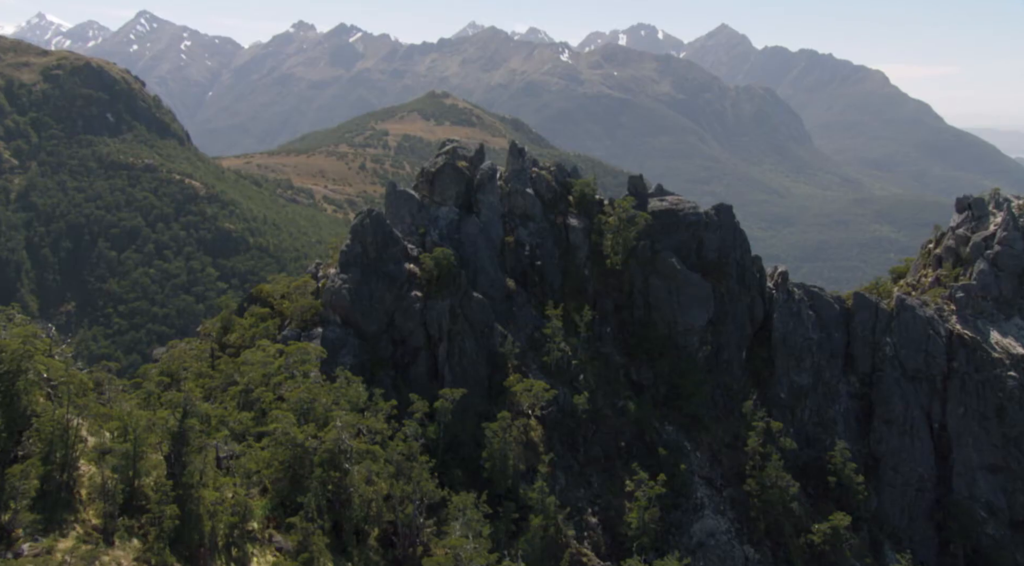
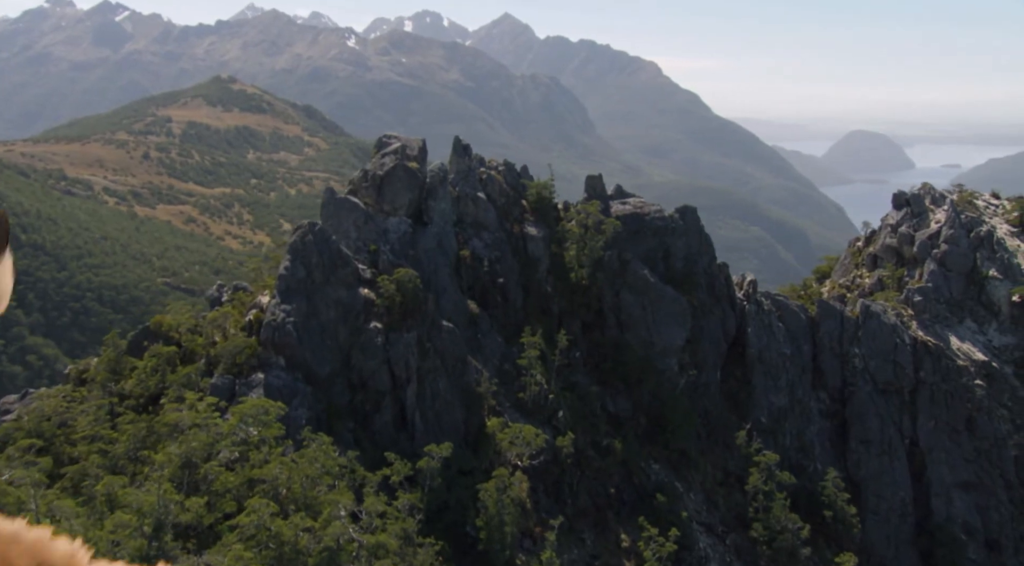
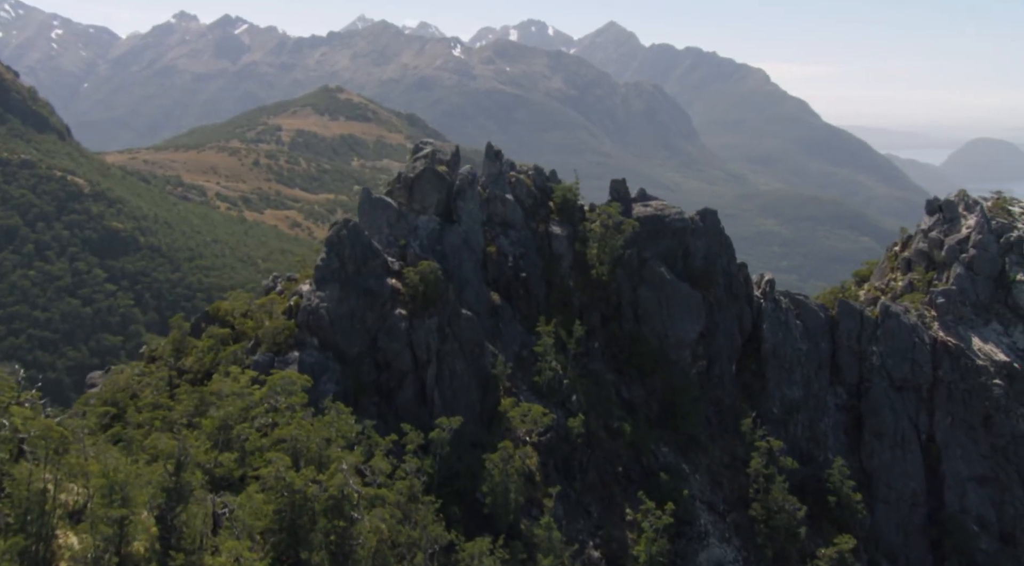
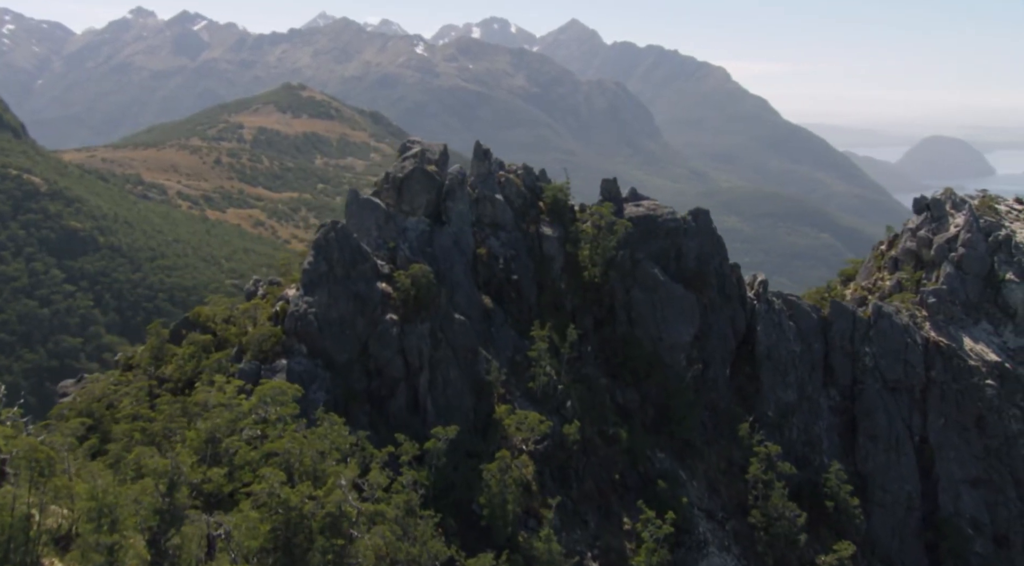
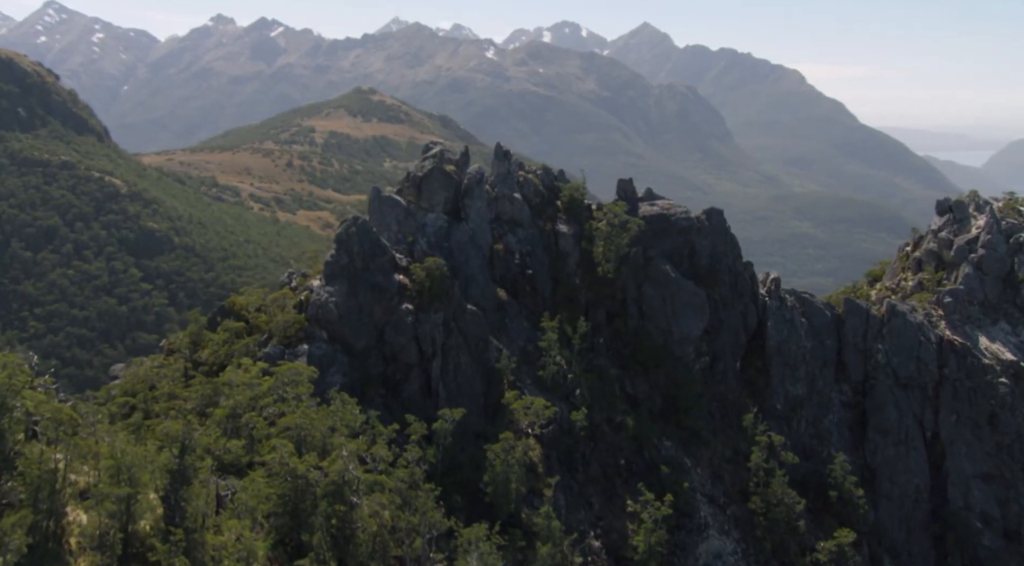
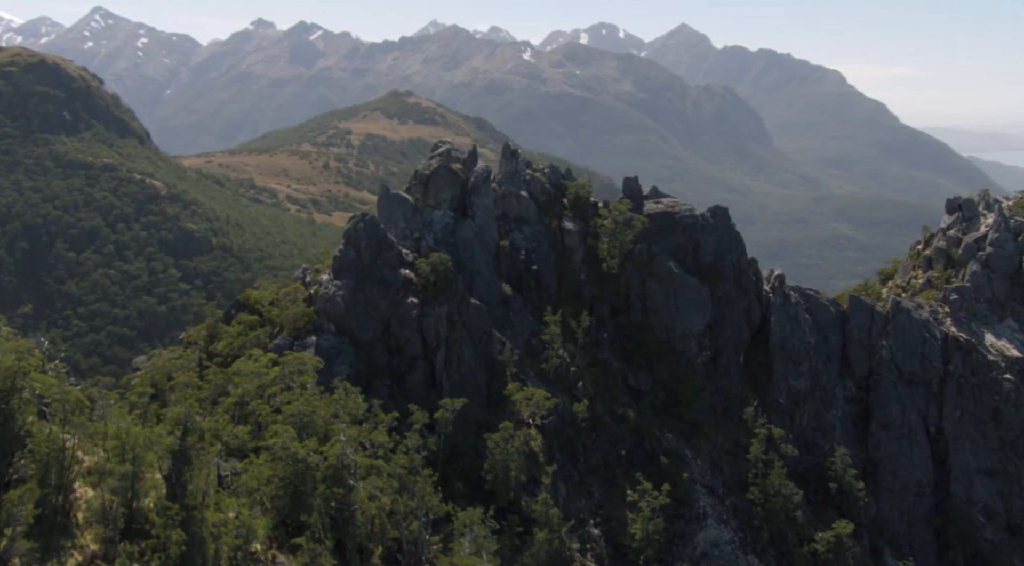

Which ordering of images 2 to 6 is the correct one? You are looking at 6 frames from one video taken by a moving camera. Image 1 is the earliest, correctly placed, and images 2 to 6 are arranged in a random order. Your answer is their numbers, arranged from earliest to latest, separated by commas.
6, 5, 3, 4, 2
